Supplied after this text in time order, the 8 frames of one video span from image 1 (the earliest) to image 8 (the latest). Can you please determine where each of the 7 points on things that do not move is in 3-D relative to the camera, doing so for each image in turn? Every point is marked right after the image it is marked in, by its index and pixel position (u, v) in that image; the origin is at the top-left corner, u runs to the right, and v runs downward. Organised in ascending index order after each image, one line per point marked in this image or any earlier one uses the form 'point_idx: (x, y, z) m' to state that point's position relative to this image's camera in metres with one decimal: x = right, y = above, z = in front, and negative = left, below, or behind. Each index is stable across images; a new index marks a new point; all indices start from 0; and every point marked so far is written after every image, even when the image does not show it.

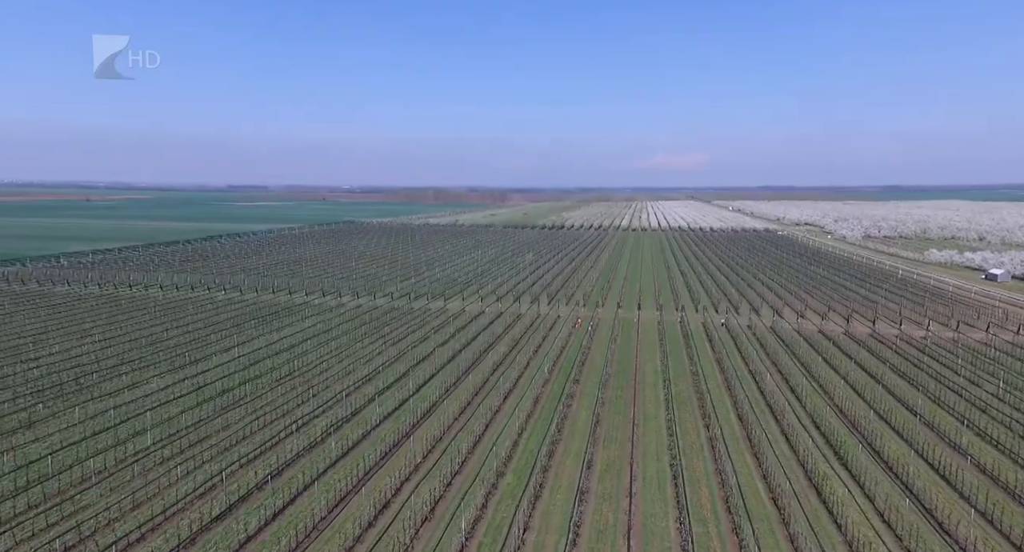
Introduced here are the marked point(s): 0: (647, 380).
0: (+3.7, -2.9, +15.0) m
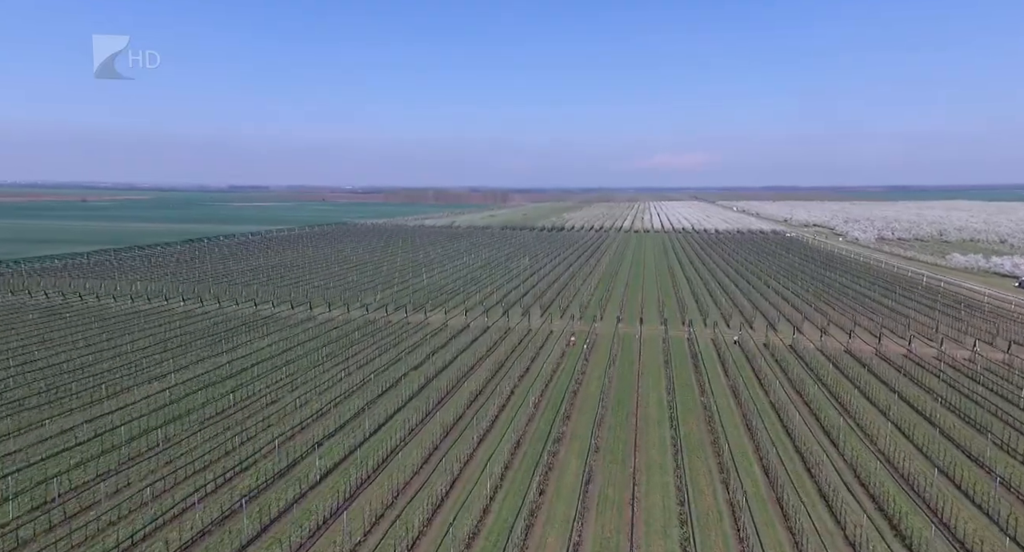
0: (+3.2, -3.3, +12.6) m
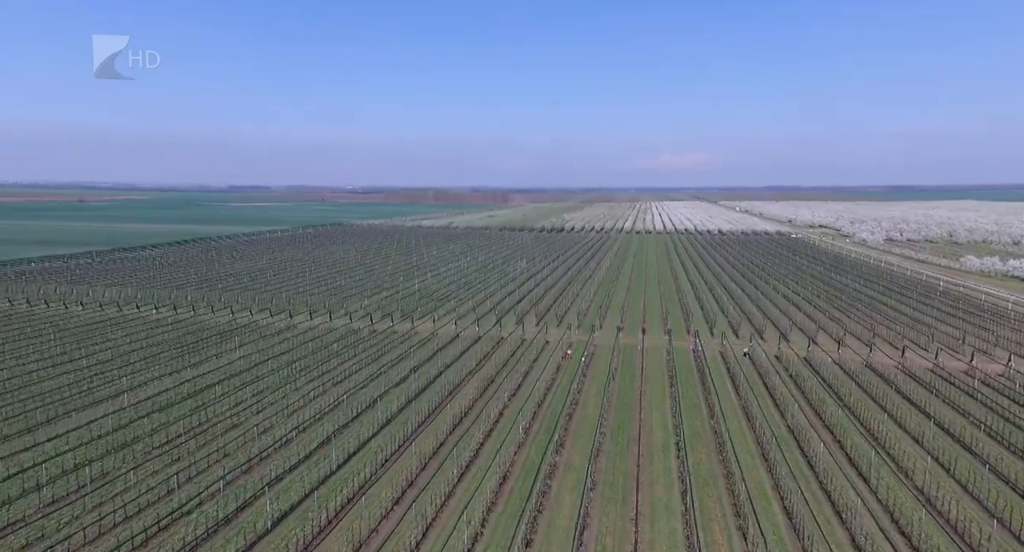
0: (+3.0, -3.5, +11.3) m
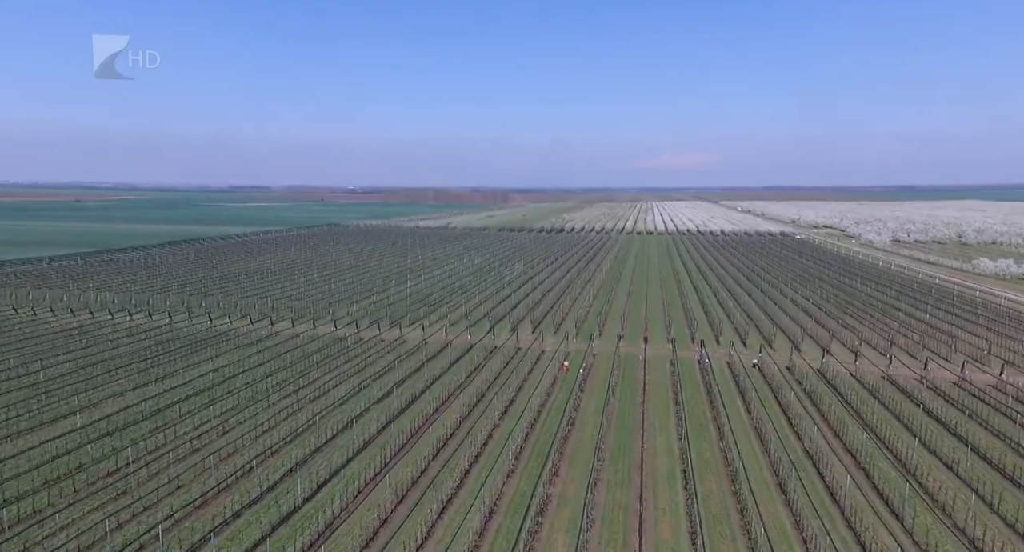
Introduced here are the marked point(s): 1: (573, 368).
0: (+2.8, -3.7, +10.2) m
1: (+1.8, -2.7, +16.0) m
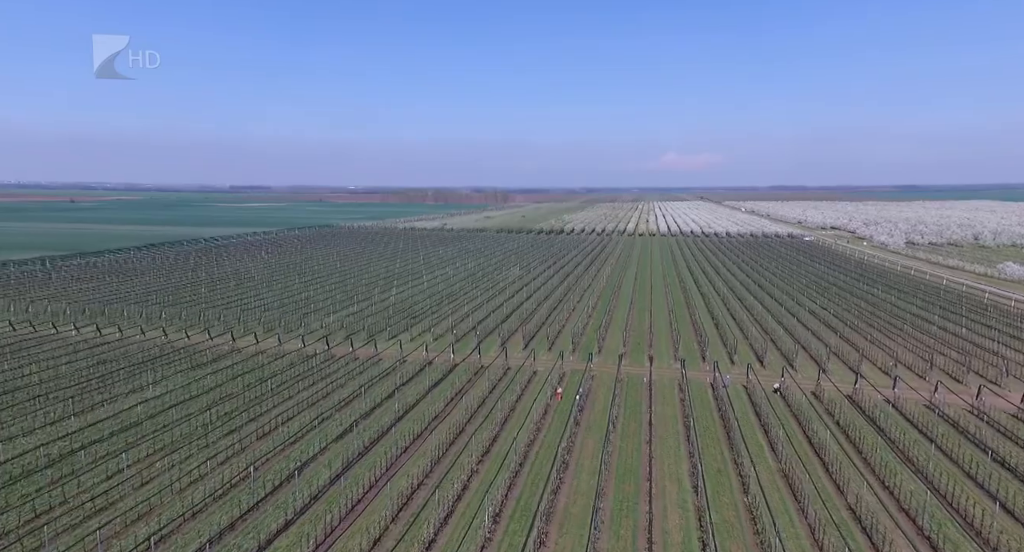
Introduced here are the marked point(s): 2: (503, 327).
0: (+2.4, -4.0, +8.2) m
1: (+1.4, -3.1, +14.0) m
2: (-0.3, -1.8, +19.7) m
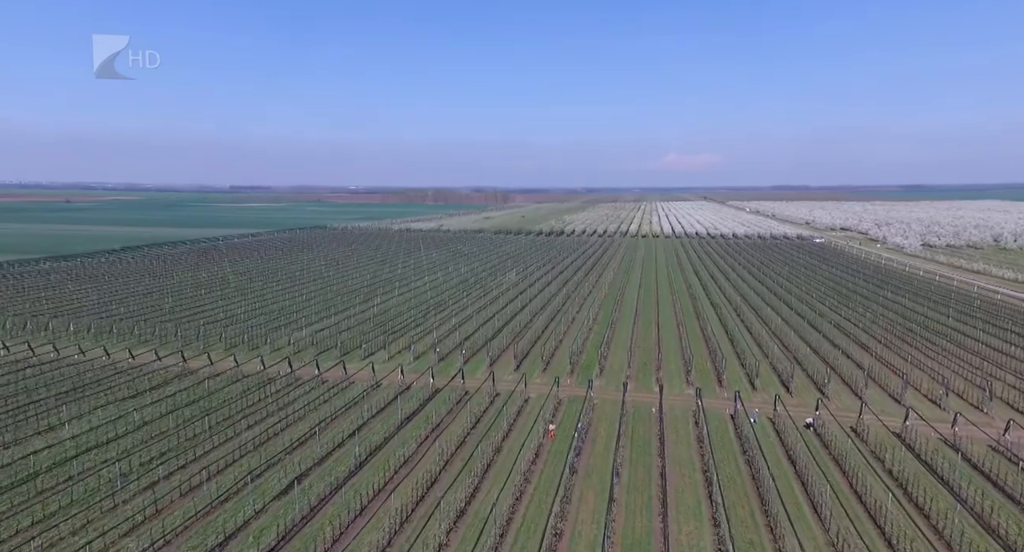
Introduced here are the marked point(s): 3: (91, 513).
0: (+2.1, -4.3, +6.1) m
1: (+1.1, -3.4, +11.9) m
2: (-0.6, -2.2, +17.6) m
3: (-6.5, -3.6, +8.5) m
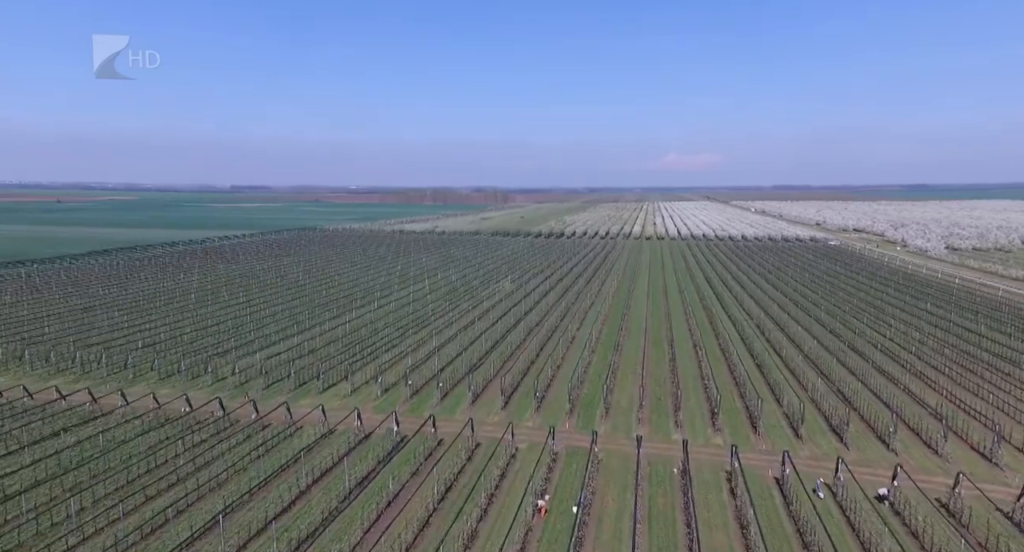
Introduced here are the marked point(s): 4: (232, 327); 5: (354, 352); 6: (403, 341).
0: (+1.8, -4.8, +3.2) m
1: (+0.8, -3.8, +9.1) m
2: (-0.9, -2.6, +14.7) m
3: (-6.8, -4.1, +5.7) m
4: (-9.9, -1.7, +19.2) m
5: (-4.9, -2.2, +16.6) m
6: (-3.5, -2.0, +18.1) m
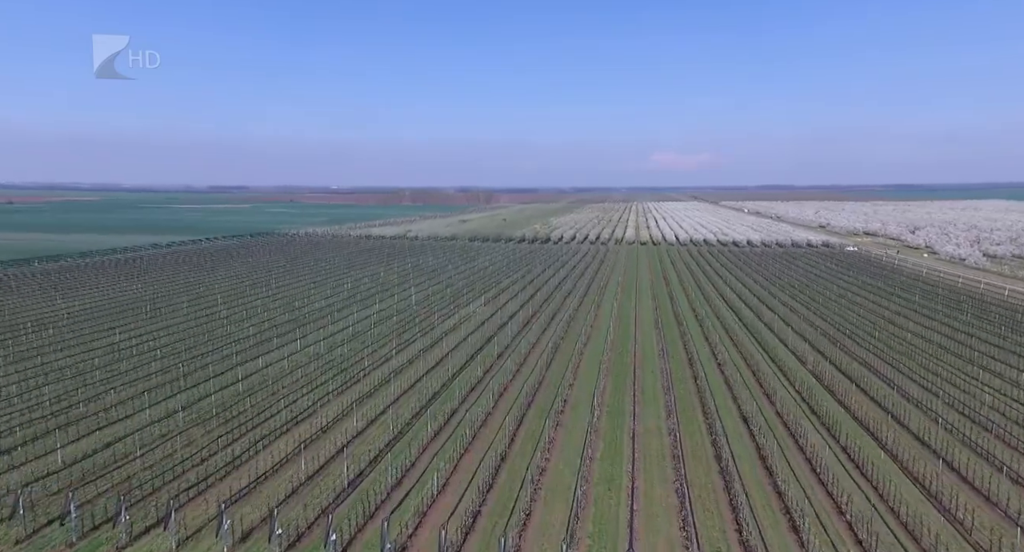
0: (+1.4, -5.6, -2.7) m
1: (+0.2, -4.7, +3.1) m
2: (-1.7, -3.5, +8.7) m
3: (-7.3, -5.0, -0.5) m
4: (-10.7, -2.7, +13.0) m
5: (-5.7, -3.1, +10.5) m
6: (-4.4, -2.9, +12.0) m
